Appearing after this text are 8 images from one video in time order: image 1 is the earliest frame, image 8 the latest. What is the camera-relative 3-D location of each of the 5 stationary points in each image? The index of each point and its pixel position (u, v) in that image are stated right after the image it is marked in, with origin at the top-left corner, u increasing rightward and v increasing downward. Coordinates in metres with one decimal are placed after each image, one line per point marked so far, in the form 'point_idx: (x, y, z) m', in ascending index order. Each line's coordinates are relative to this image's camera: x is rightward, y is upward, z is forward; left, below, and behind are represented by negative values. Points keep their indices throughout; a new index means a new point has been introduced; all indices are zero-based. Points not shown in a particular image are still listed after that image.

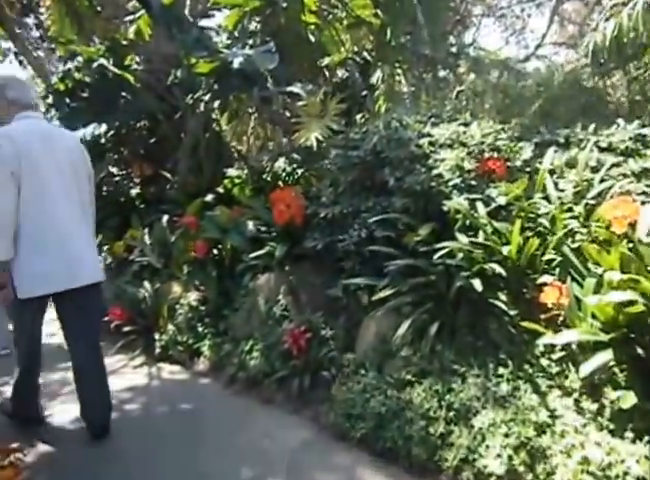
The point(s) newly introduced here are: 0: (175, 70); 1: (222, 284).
0: (-1.6, +1.7, +6.3) m
1: (-0.8, -0.4, +4.4) m
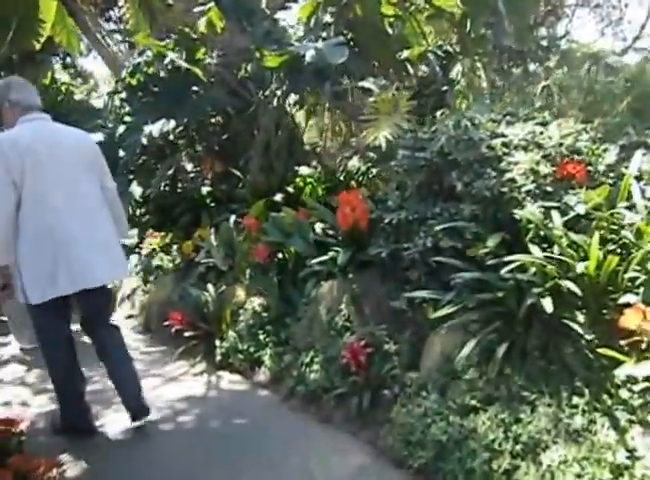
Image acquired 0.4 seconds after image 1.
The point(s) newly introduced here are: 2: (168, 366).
0: (-0.8, +1.8, +6.3) m
1: (-0.3, -0.4, +4.3) m
2: (-1.2, -1.0, +4.6) m
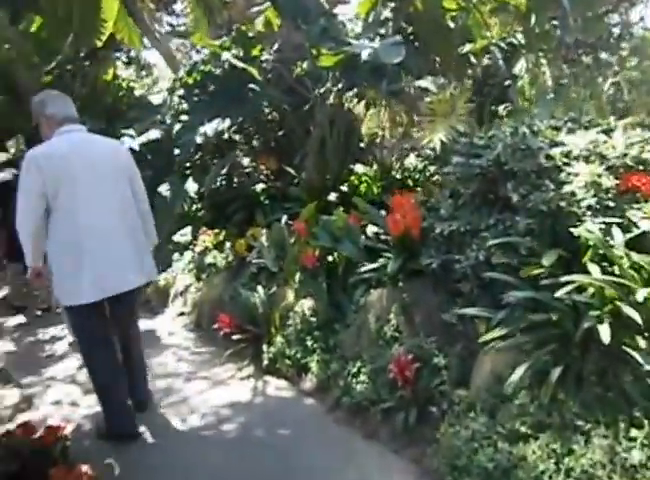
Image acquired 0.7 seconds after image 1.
0: (-0.2, +1.8, +6.3) m
1: (+0.1, -0.4, +4.2) m
2: (-0.8, -1.0, +4.7) m
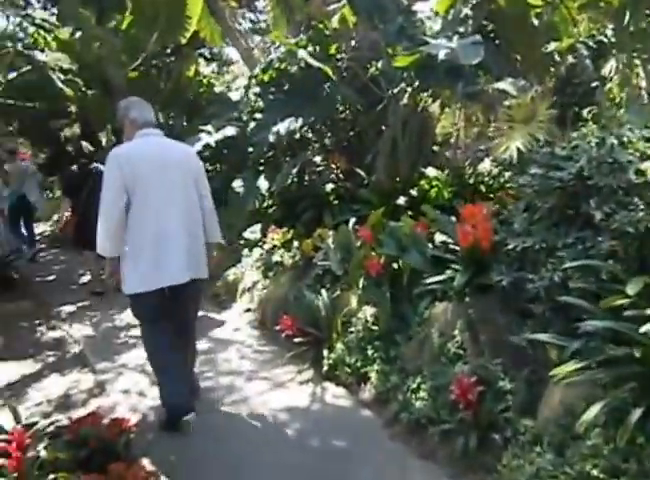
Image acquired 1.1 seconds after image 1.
0: (+0.5, +1.8, +6.2) m
1: (+0.5, -0.4, +4.1) m
2: (-0.4, -1.0, +4.7) m
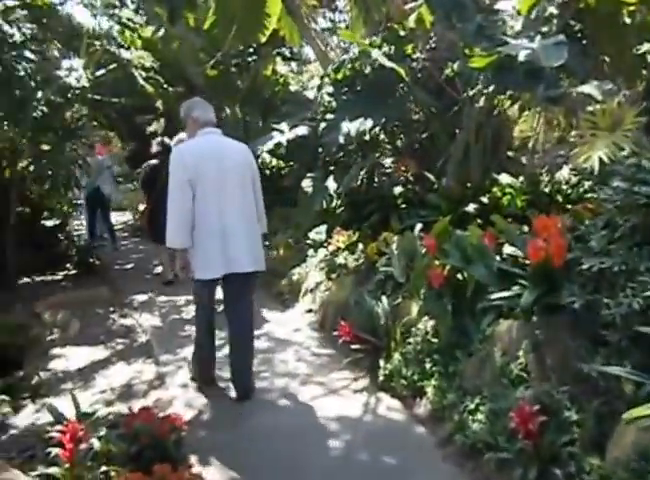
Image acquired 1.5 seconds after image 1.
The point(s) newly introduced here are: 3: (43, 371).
0: (+1.2, +1.7, +6.0) m
1: (+0.9, -0.5, +3.9) m
2: (+0.1, -1.0, +4.6) m
3: (-2.4, -1.1, +5.5) m
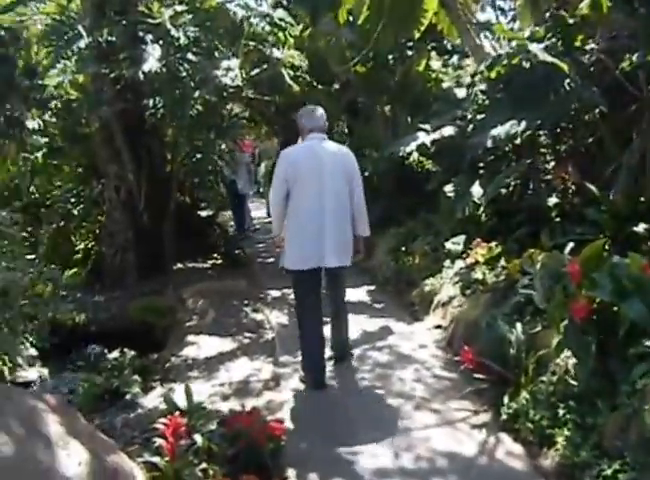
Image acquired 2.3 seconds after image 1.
0: (+2.5, +1.5, +5.1) m
1: (+1.5, -0.6, +3.3) m
2: (+0.8, -1.1, +4.1) m
3: (-1.4, -1.0, +5.6) m
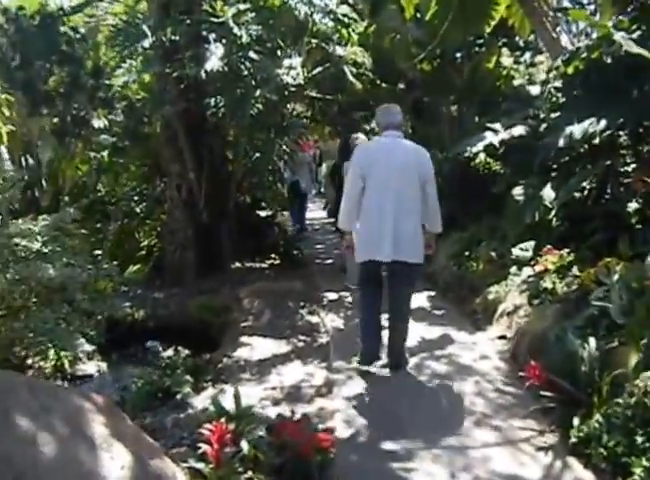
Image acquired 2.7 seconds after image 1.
0: (+3.0, +1.4, +4.7) m
1: (+1.7, -0.7, +2.9) m
2: (+1.2, -1.1, +3.8) m
3: (-0.9, -1.0, +5.5) m
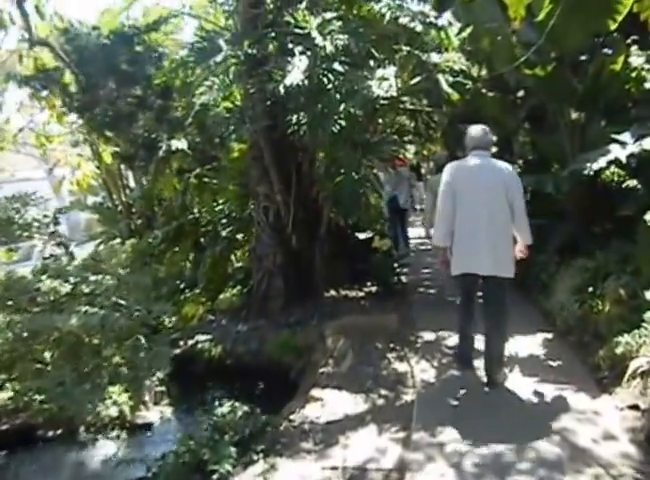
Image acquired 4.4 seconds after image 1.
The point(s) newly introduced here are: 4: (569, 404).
0: (+3.4, +1.1, +3.2) m
1: (+1.8, -0.9, +1.7) m
2: (+1.4, -1.4, +2.7) m
3: (-0.2, -1.3, +4.8) m
4: (+1.7, -1.2, +4.5) m
